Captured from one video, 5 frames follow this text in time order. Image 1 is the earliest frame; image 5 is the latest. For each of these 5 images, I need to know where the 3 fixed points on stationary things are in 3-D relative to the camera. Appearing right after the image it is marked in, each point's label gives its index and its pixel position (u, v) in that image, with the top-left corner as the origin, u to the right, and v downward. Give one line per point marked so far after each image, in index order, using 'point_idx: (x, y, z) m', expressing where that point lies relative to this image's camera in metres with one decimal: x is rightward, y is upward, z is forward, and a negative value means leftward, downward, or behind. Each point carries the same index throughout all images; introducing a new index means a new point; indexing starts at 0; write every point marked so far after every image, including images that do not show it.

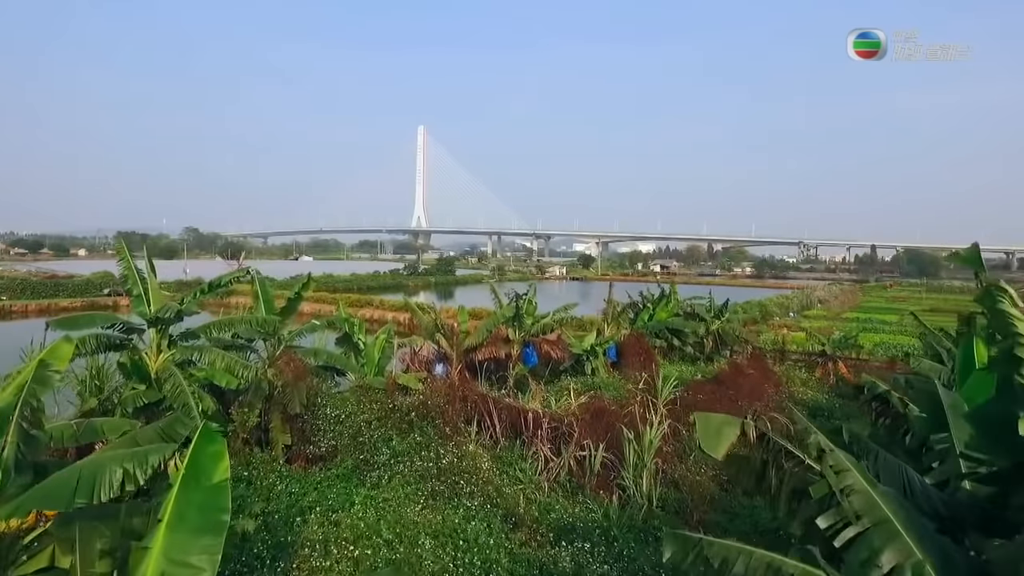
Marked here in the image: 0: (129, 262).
0: (-3.7, +0.3, +6.8) m
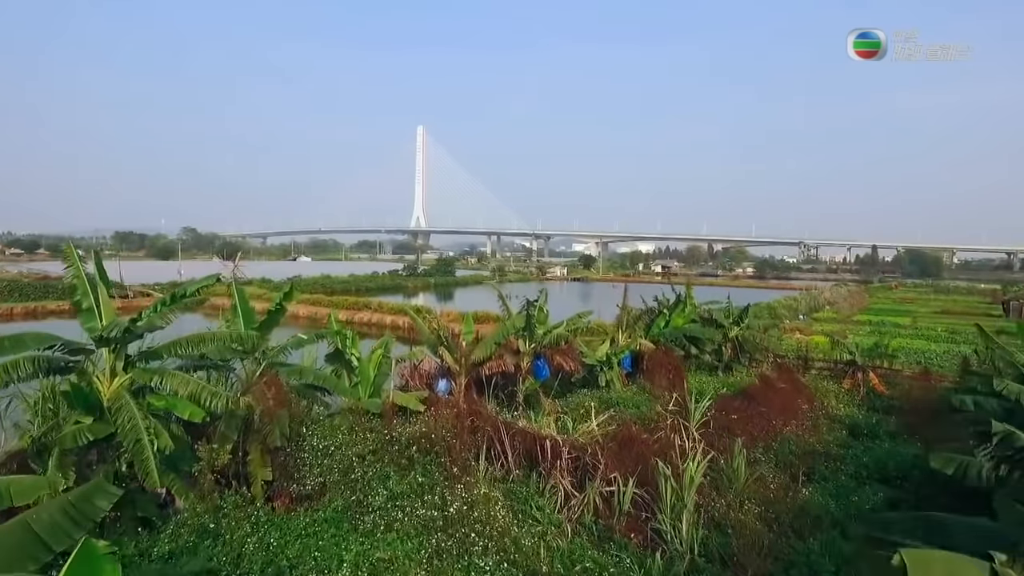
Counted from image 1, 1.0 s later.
0: (-3.6, +0.2, +5.8) m
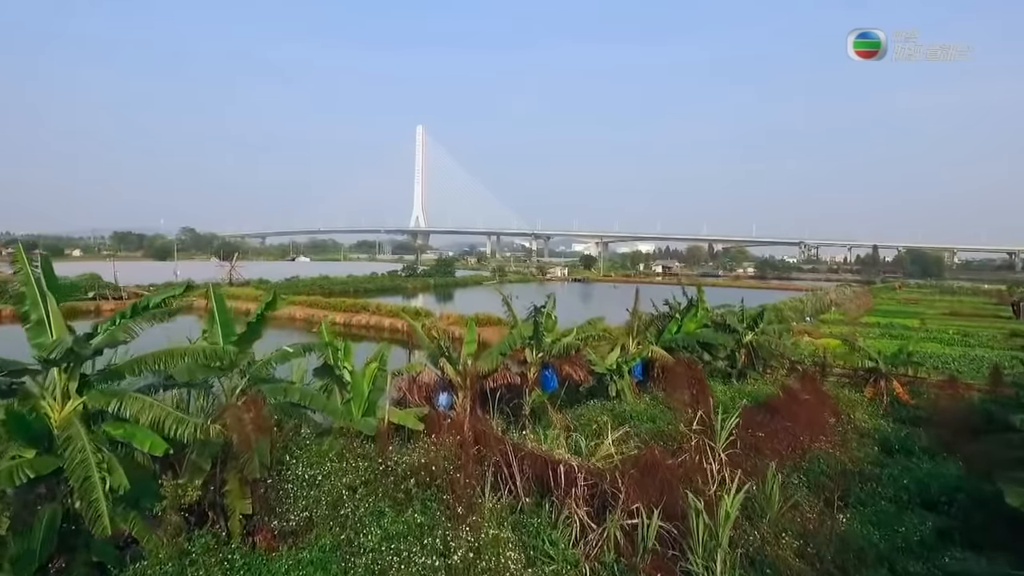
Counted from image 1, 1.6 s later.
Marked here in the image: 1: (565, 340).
0: (-3.5, +0.1, +5.1) m
1: (+0.8, -0.8, +10.2) m
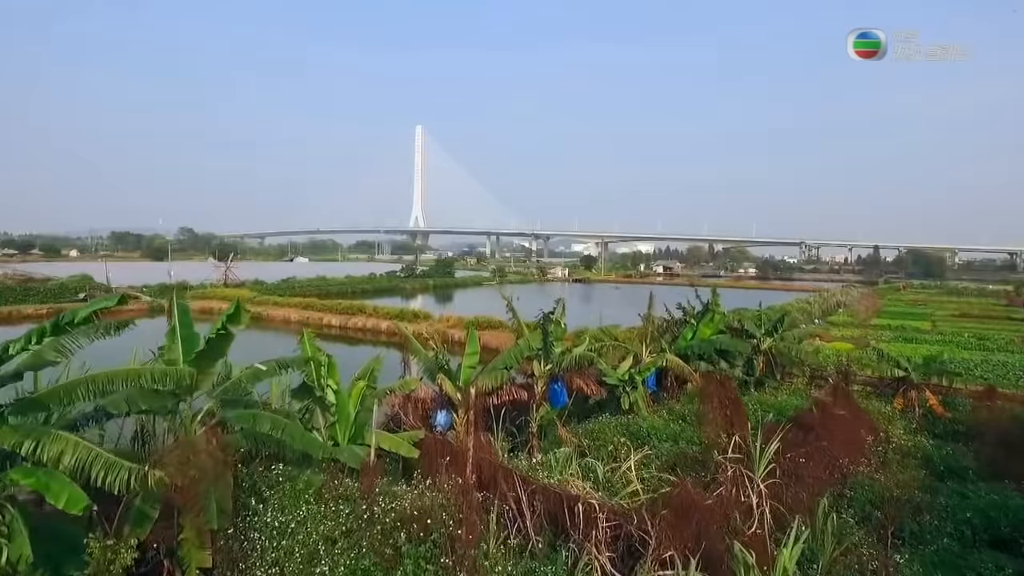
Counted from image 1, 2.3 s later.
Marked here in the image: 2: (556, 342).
0: (-3.4, 0.0, +4.1) m
1: (+0.9, -0.8, +9.3) m
2: (+0.6, -0.7, +9.1) m
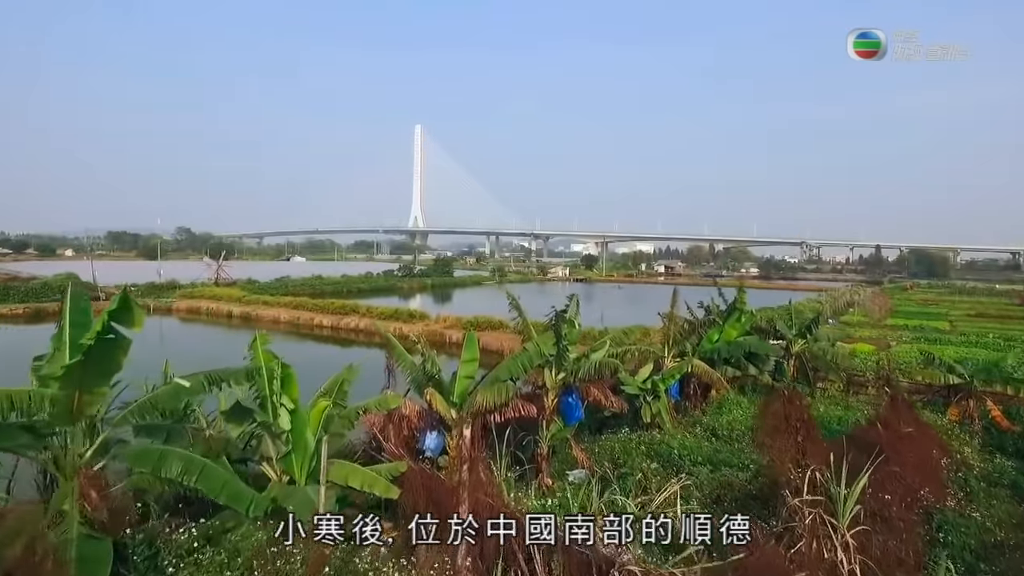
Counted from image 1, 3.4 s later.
0: (-3.3, +0.1, +2.7) m
1: (+0.9, -0.8, +7.9) m
2: (+0.6, -0.6, +7.6) m
